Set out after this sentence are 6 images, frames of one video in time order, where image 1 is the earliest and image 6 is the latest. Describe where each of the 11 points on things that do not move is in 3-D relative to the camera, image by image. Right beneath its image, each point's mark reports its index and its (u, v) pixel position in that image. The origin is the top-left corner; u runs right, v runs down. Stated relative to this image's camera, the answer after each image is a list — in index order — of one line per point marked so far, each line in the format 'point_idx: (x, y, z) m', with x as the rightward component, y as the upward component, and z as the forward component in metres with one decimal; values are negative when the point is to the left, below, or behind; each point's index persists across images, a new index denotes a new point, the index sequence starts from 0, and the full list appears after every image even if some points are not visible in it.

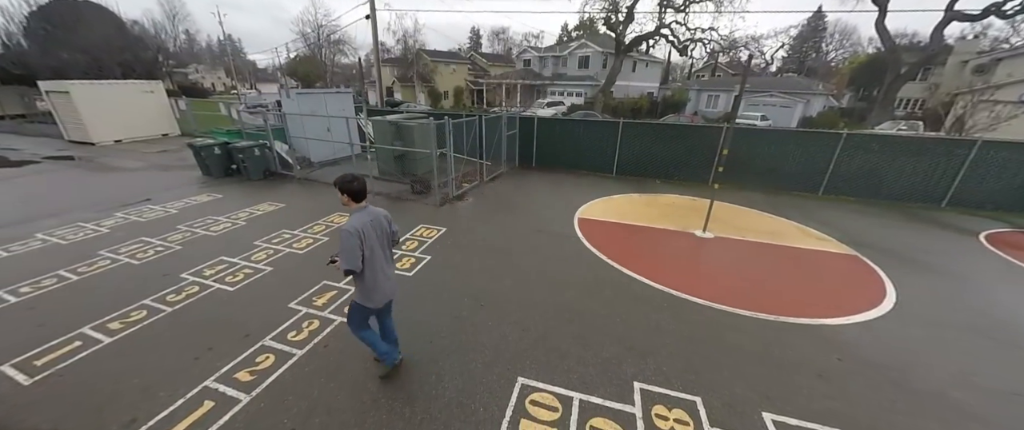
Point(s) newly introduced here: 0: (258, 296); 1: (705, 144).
0: (-3.4, -1.1, +4.3) m
1: (+5.5, +2.0, +9.1) m
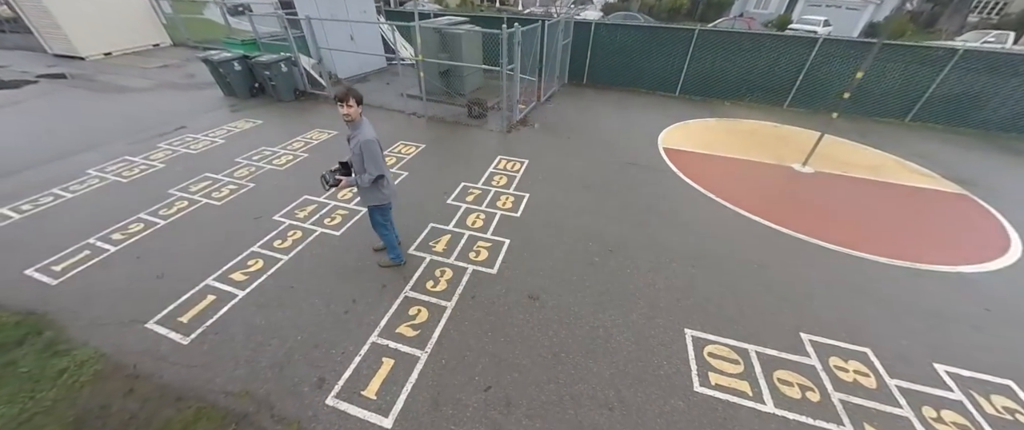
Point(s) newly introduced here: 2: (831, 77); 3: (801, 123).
0: (-1.7, -0.3, +4.0) m
1: (+7.1, +3.9, +8.0) m
2: (+7.8, +3.3, +7.8) m
3: (+7.1, +2.2, +7.7) m
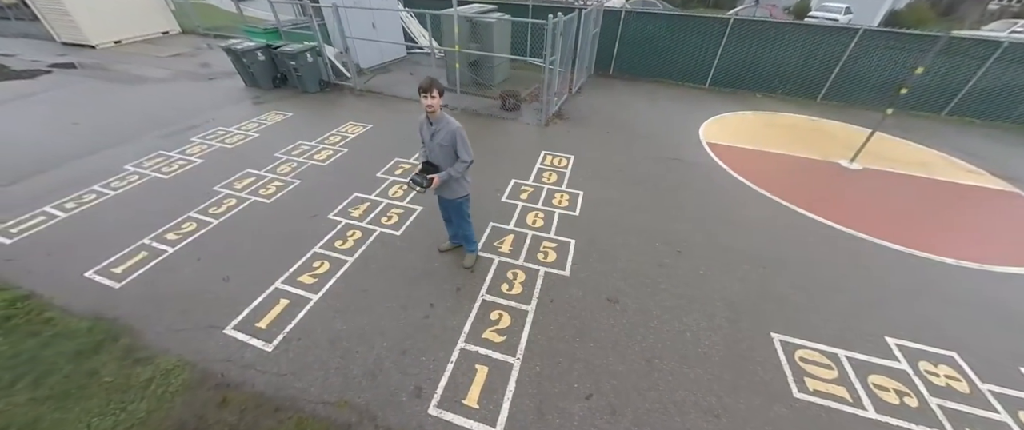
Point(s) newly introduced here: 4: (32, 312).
0: (-0.9, -0.3, +3.9) m
1: (+7.8, +4.0, +7.8) m
2: (+8.6, +3.5, +7.7) m
3: (+7.8, +2.4, +7.6) m
4: (-4.6, -0.9, +3.1) m
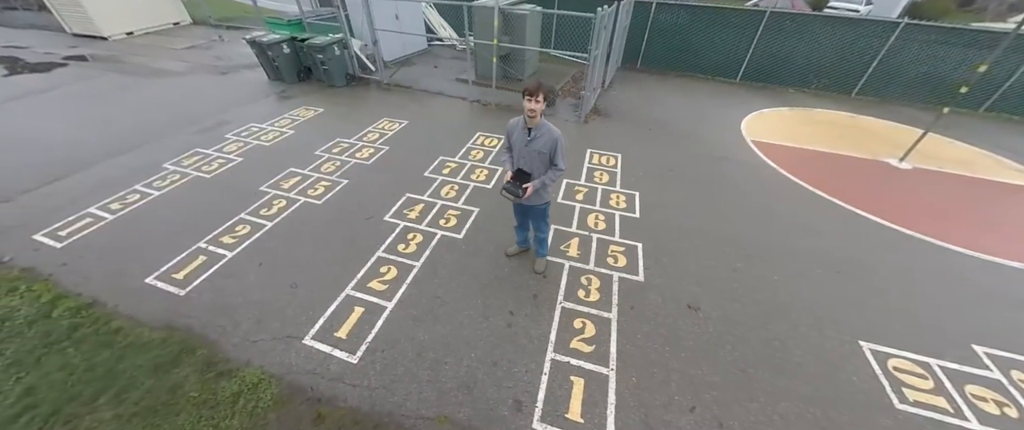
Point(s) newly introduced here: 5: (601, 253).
0: (-0.2, -0.3, +3.8) m
1: (+8.6, +4.1, +7.7) m
2: (+9.4, +3.5, +7.5) m
3: (+8.6, +2.4, +7.5) m
4: (-3.8, -1.0, +2.9) m
5: (+1.0, -0.4, +3.7) m
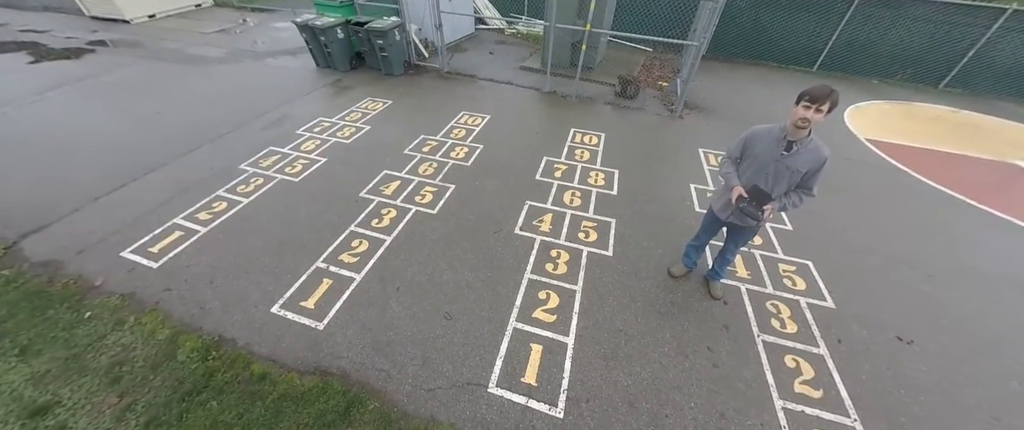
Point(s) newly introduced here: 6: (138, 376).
0: (+1.5, -0.5, +3.3) m
1: (+10.2, +4.1, +7.2) m
2: (+11.0, +3.5, +7.1) m
3: (+10.2, +2.4, +7.1) m
4: (-2.1, -1.2, +2.5) m
5: (+2.7, -0.6, +3.3) m
6: (-2.8, -1.2, +2.4) m
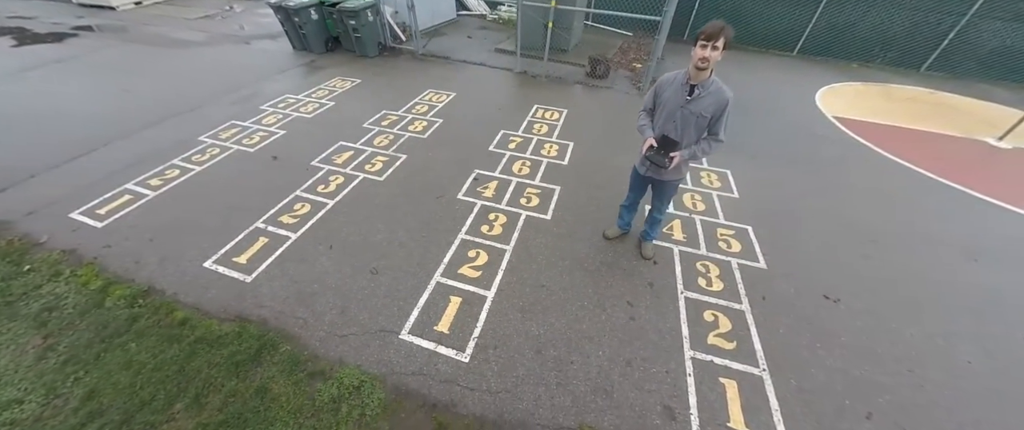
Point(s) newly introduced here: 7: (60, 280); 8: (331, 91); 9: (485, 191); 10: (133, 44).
0: (+0.8, -0.1, +3.4) m
1: (+9.6, +4.5, +7.0) m
2: (+10.4, +3.9, +6.9) m
3: (+9.6, +2.8, +6.9) m
4: (-2.8, -0.8, +2.5) m
5: (+2.0, -0.2, +3.3) m
6: (-3.5, -0.8, +2.5) m
7: (-3.9, -0.6, +2.8) m
8: (-3.2, +2.2, +5.6) m
9: (-0.3, +0.3, +3.7) m
10: (-8.7, +4.0, +7.2) m
